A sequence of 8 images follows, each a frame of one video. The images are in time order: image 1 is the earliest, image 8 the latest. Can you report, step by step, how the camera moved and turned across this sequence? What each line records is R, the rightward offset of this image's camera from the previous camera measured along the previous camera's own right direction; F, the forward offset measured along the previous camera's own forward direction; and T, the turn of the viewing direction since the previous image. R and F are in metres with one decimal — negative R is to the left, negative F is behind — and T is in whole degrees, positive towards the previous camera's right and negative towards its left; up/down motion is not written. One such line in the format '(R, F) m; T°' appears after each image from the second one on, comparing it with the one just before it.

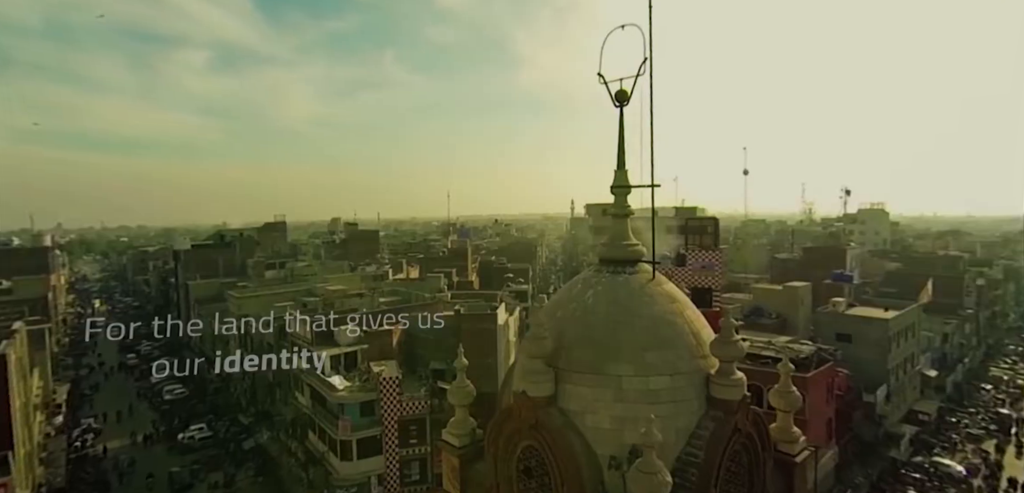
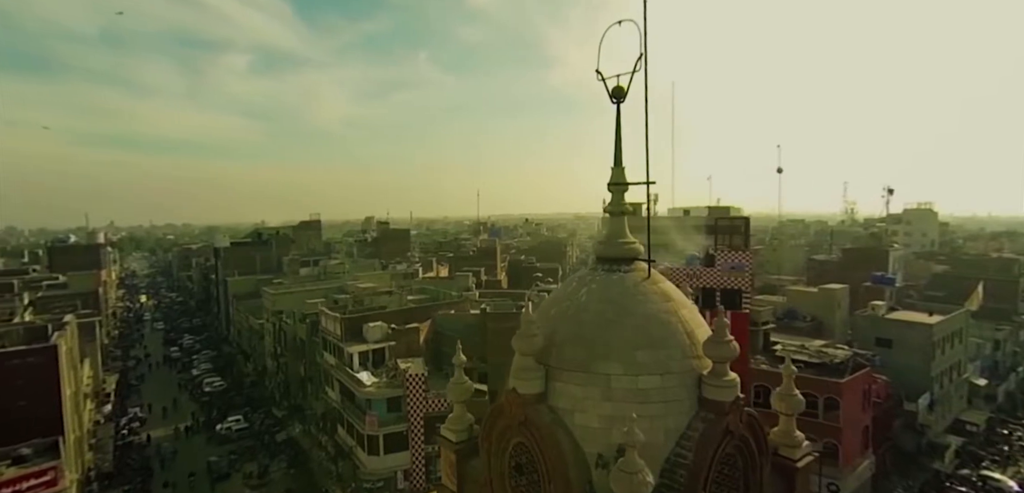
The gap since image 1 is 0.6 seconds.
(+0.3, 0.0) m; -3°
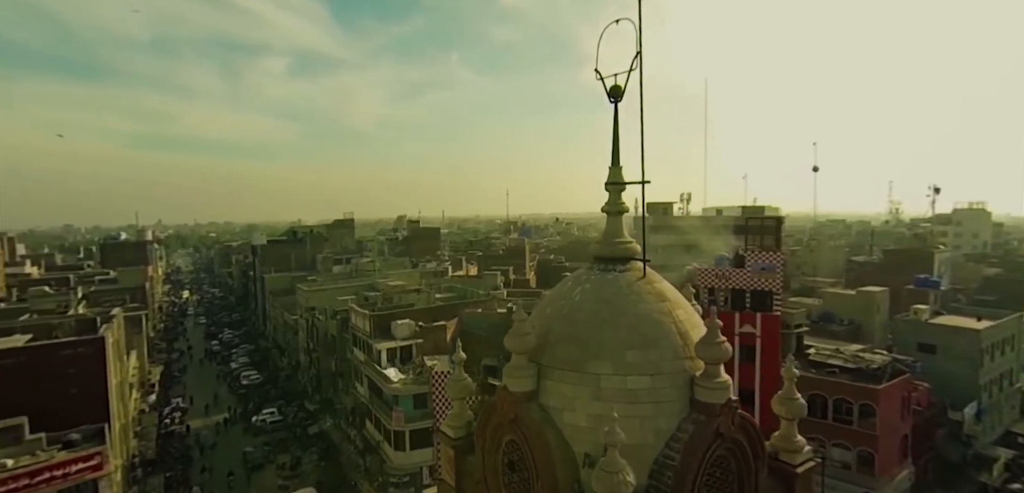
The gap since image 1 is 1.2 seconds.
(+0.3, 0.0) m; -3°
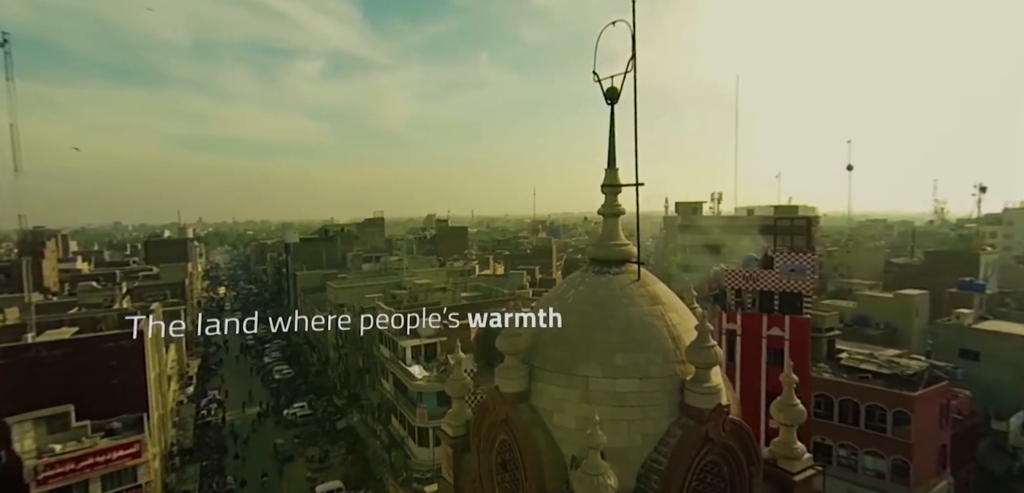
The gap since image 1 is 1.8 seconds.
(+0.3, 0.0) m; -3°
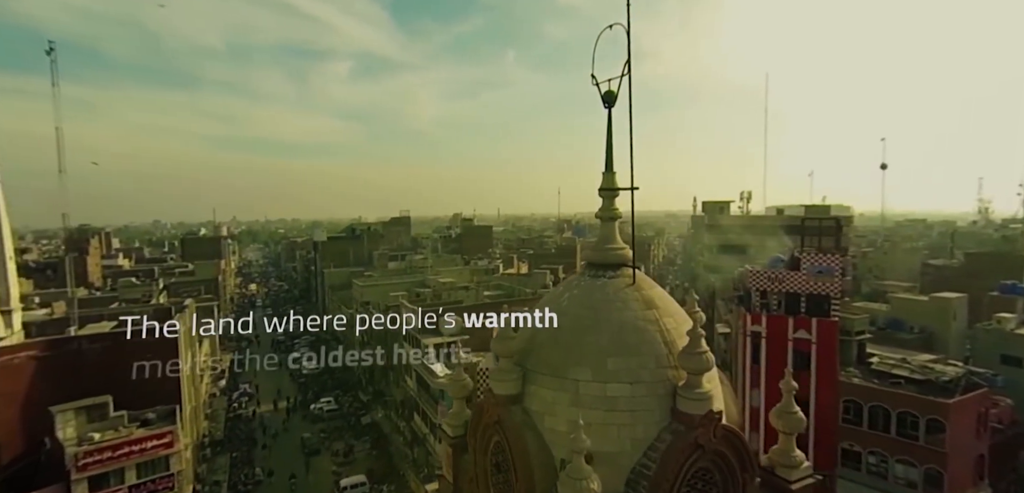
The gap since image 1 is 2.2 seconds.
(+0.2, 0.0) m; -3°
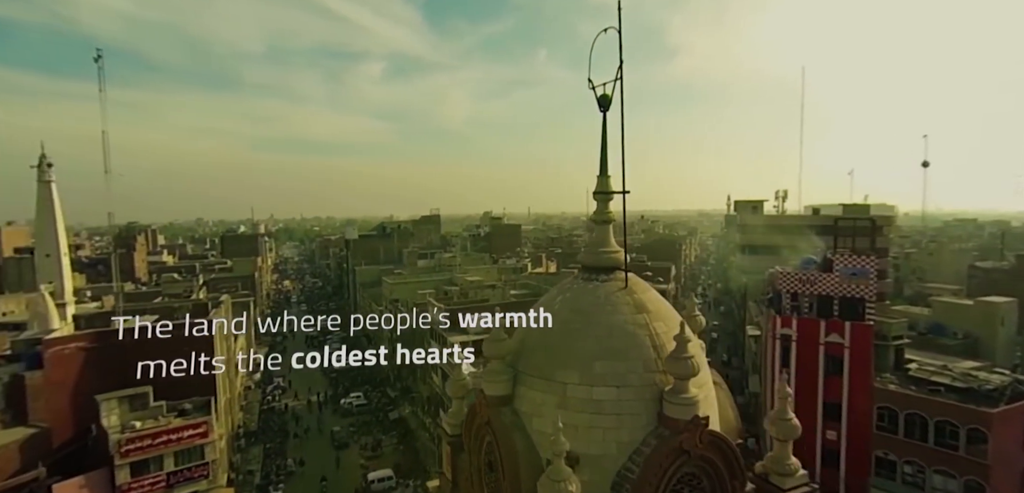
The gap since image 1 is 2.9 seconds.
(+0.3, -0.1) m; -3°
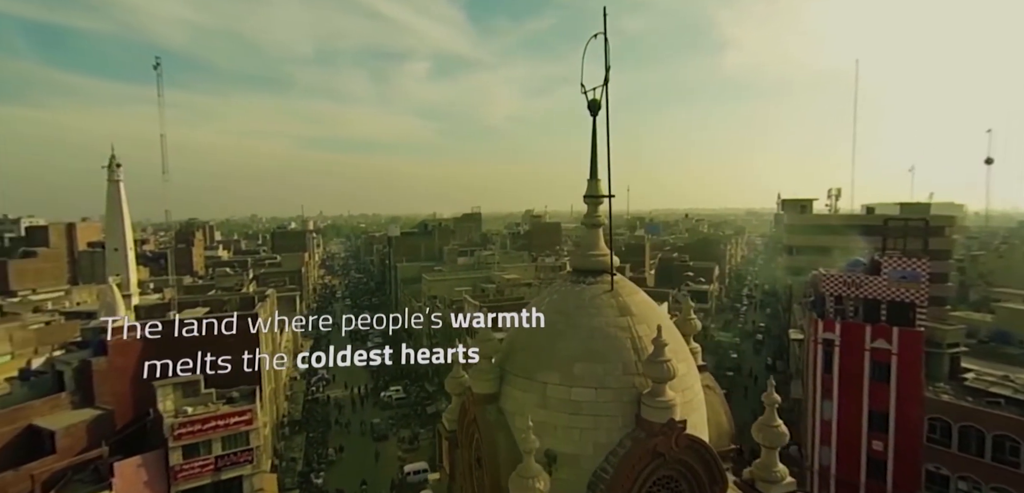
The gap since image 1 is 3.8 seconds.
(+0.4, -0.1) m; -5°
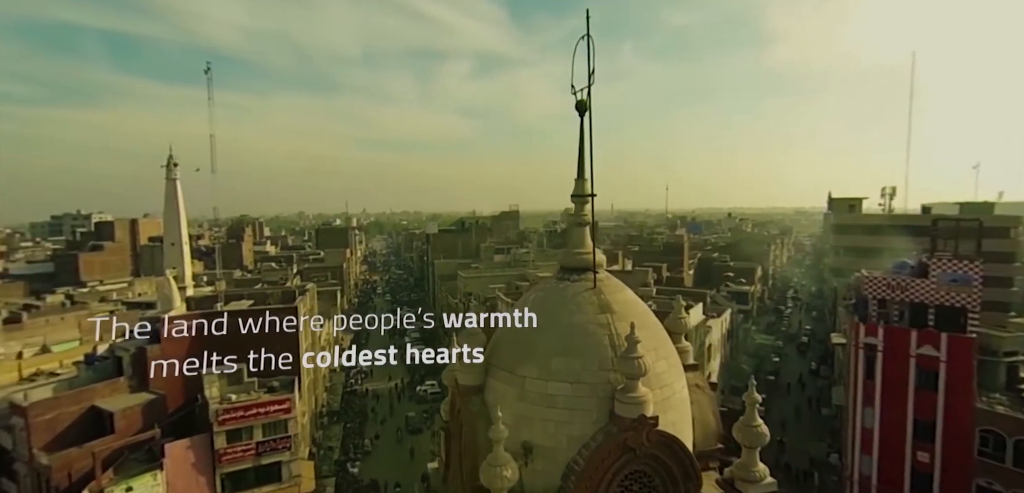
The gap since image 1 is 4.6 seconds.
(+0.4, -0.1) m; -4°
